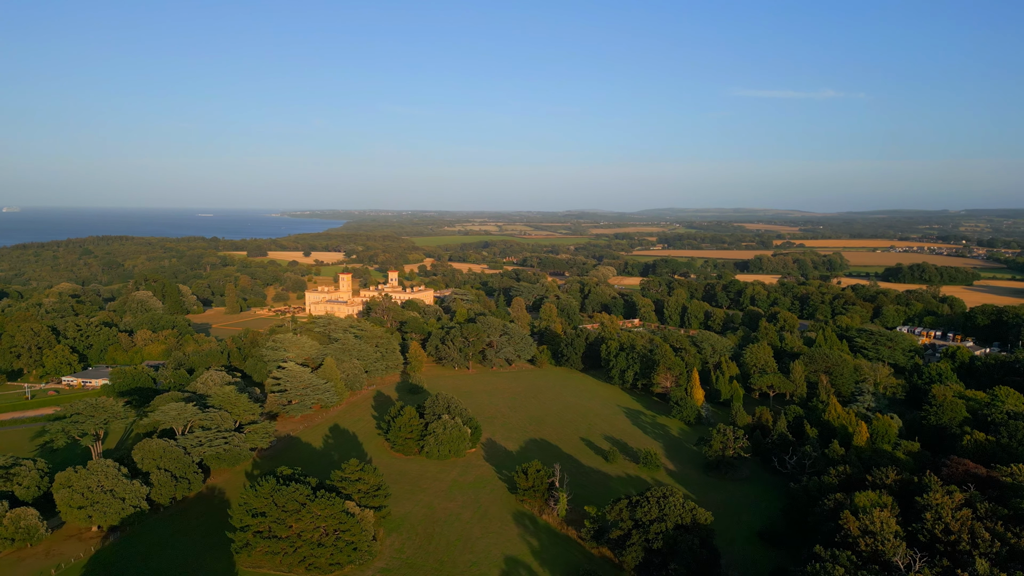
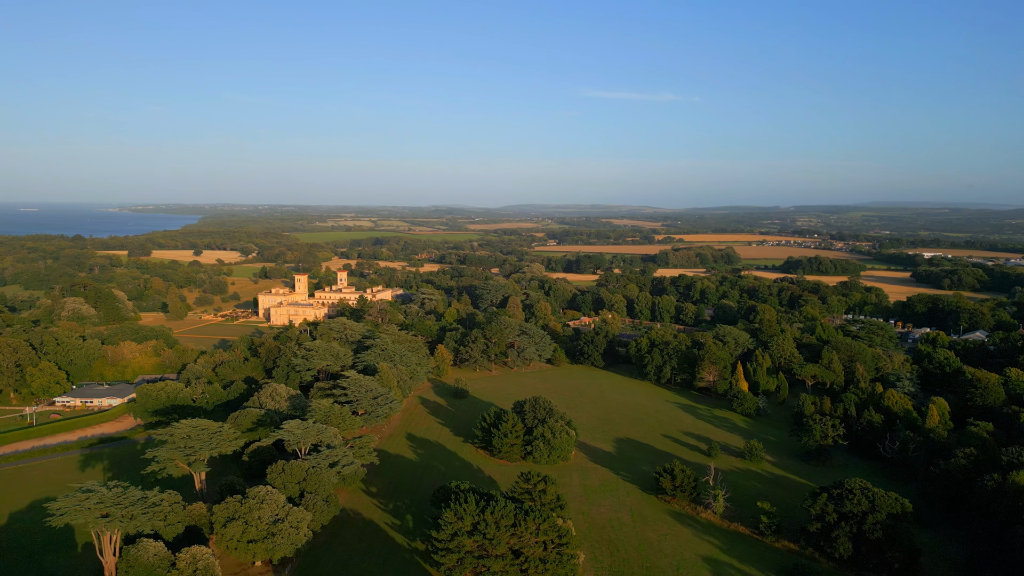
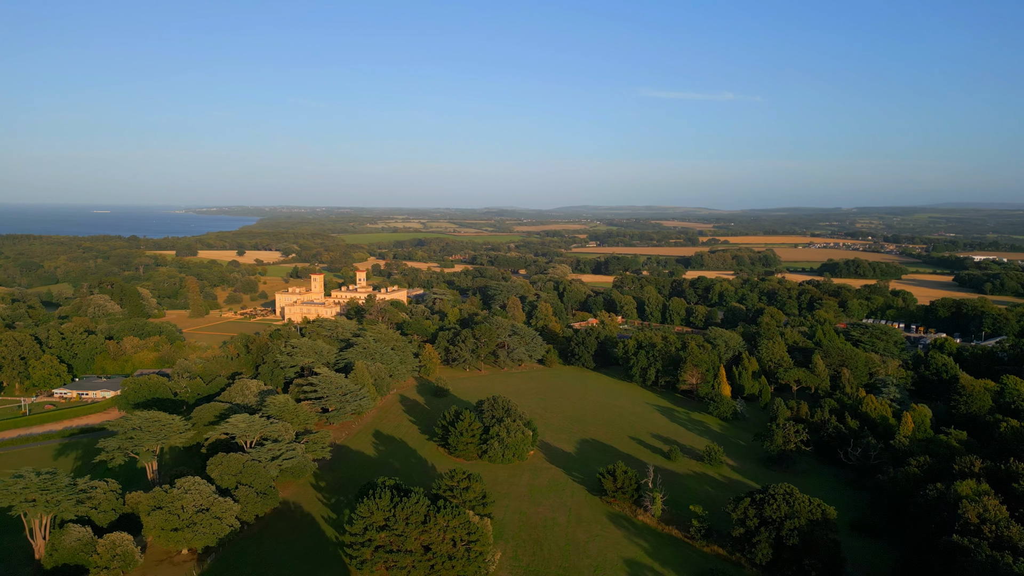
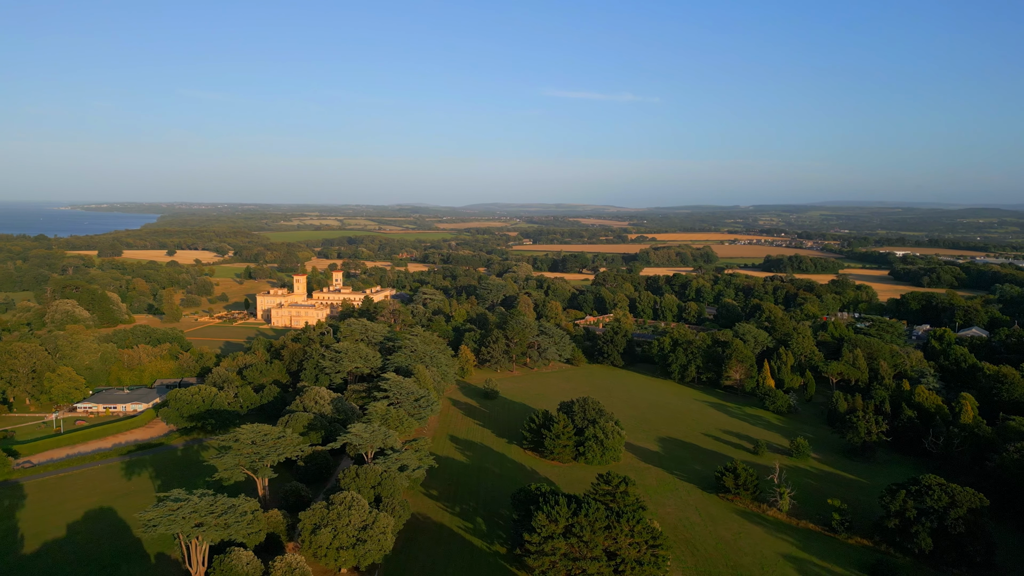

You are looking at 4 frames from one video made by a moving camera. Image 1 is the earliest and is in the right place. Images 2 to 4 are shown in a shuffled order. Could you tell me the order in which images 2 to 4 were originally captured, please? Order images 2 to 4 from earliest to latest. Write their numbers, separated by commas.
3, 2, 4
